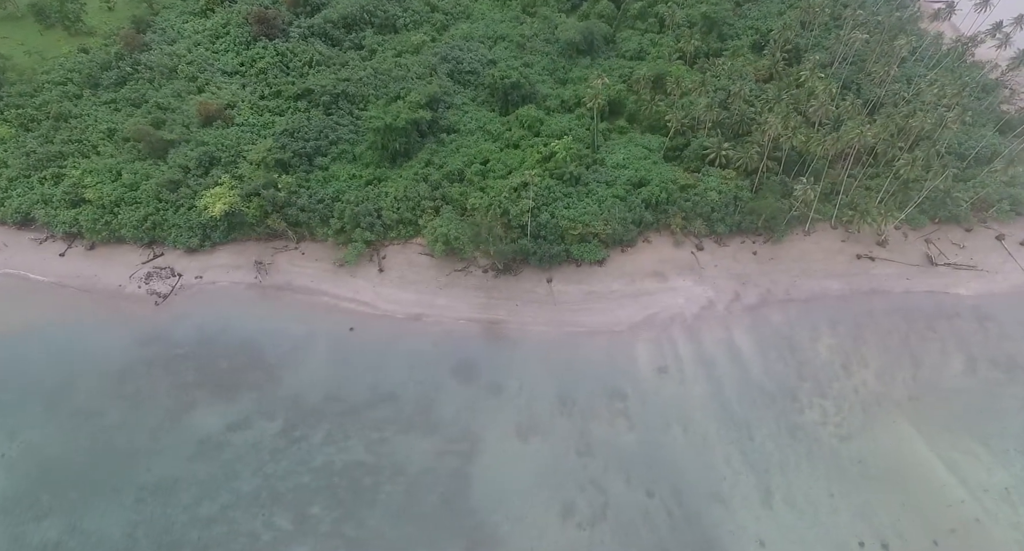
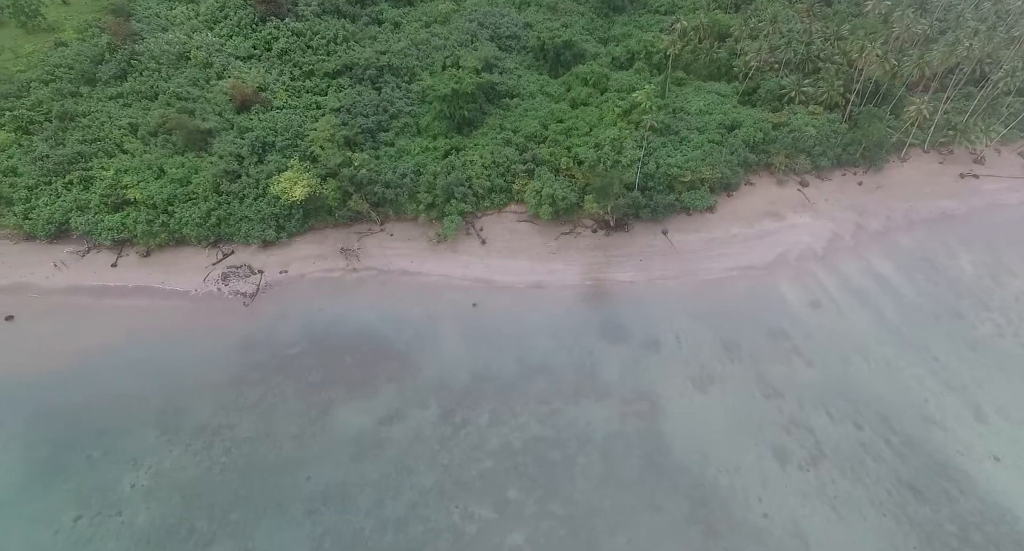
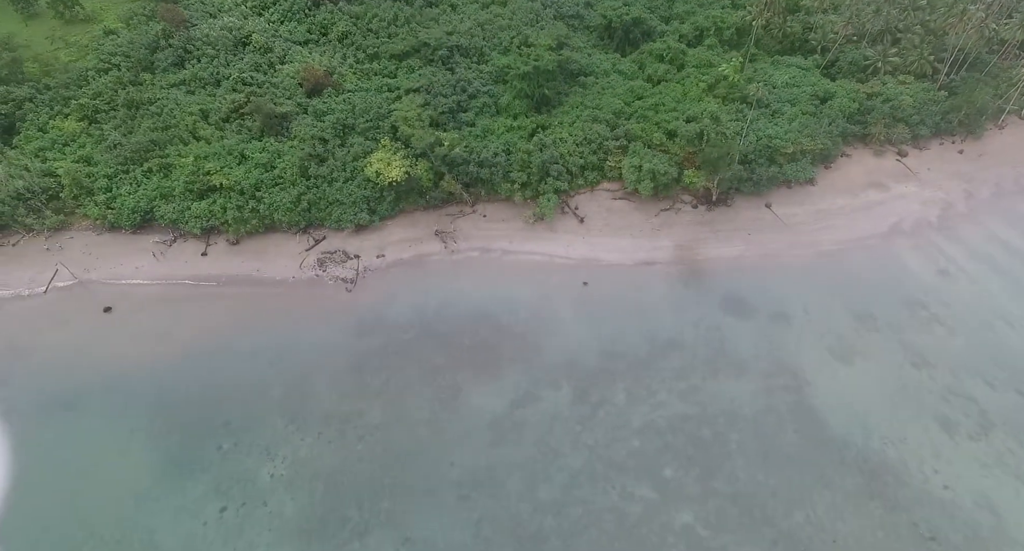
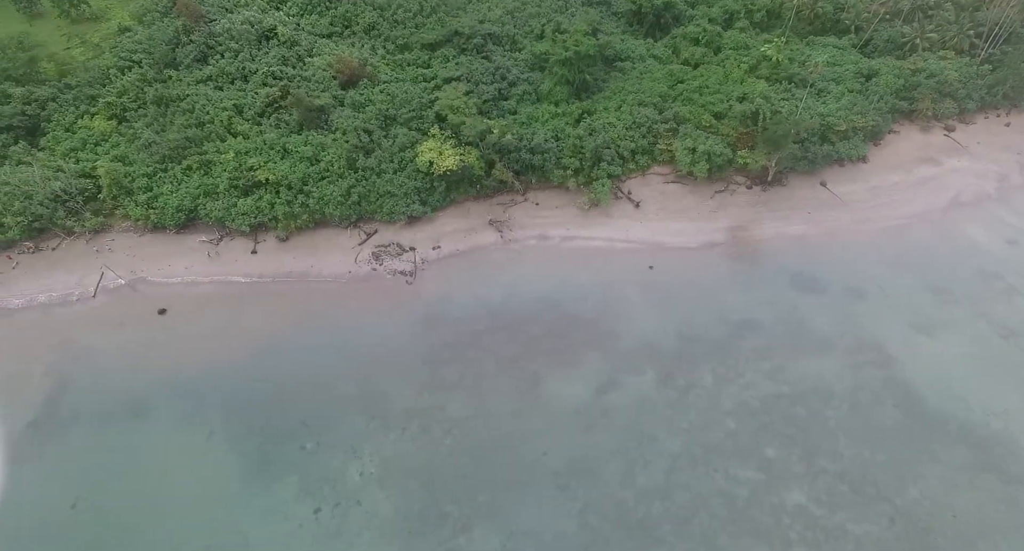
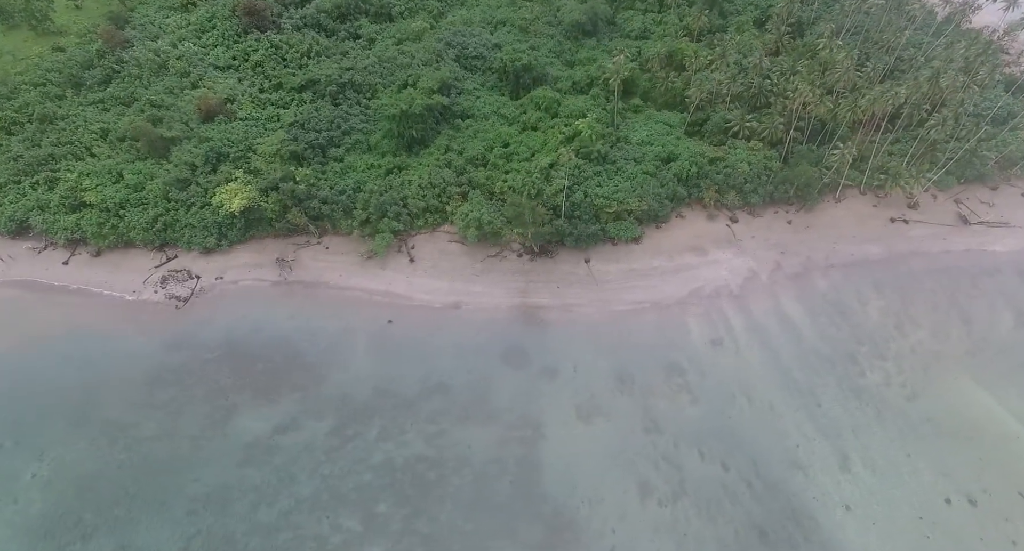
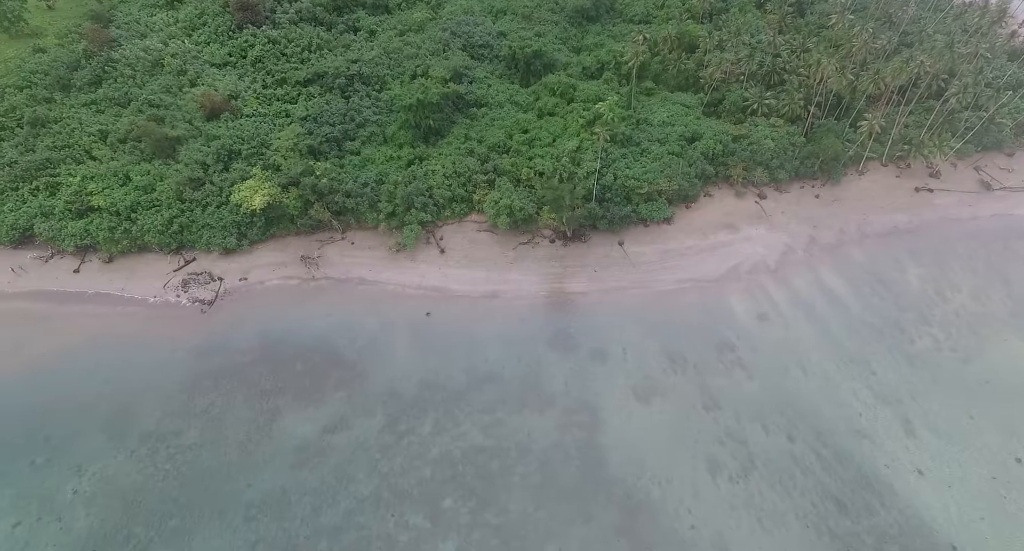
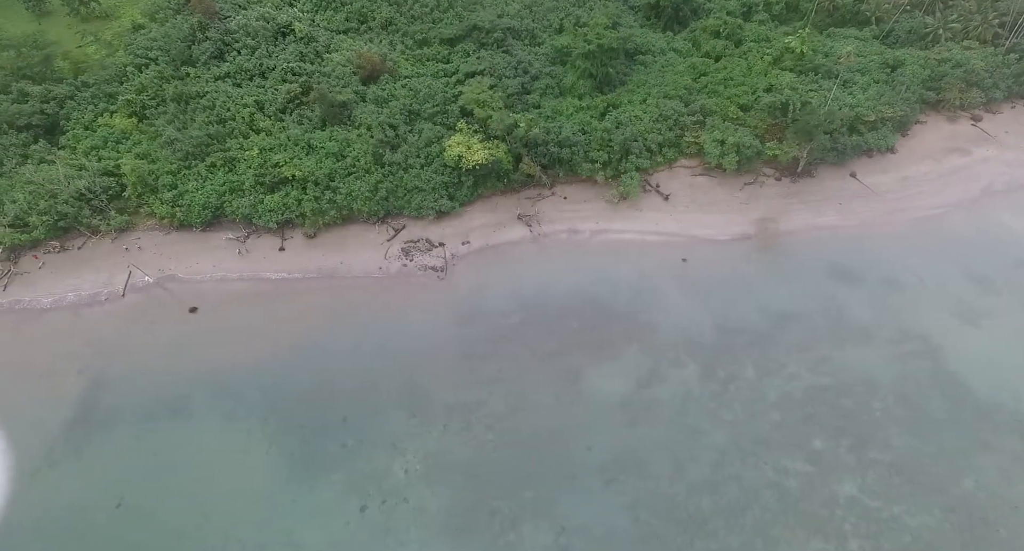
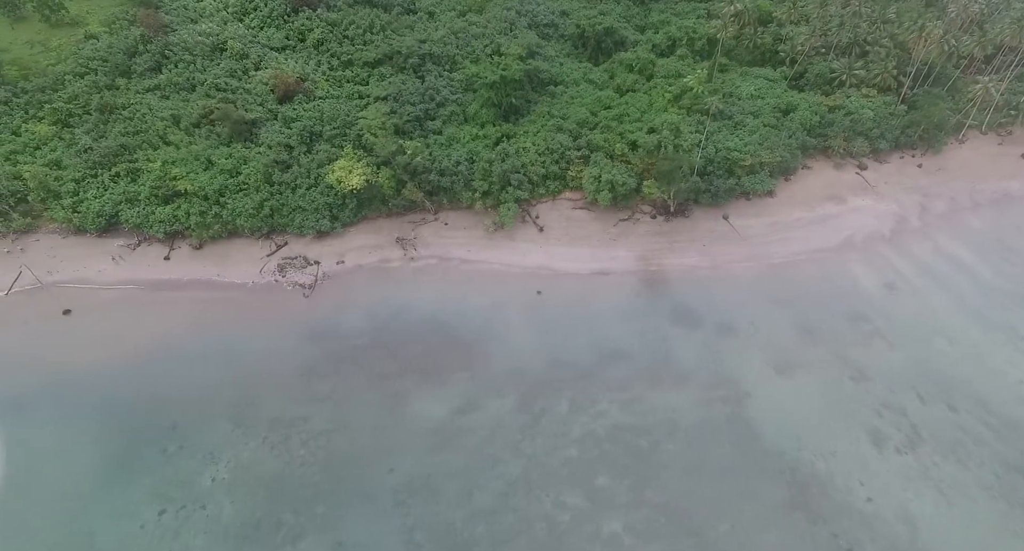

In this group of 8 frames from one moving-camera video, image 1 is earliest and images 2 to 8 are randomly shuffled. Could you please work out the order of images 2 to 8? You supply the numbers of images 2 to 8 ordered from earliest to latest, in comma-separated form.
5, 6, 2, 8, 3, 4, 7
